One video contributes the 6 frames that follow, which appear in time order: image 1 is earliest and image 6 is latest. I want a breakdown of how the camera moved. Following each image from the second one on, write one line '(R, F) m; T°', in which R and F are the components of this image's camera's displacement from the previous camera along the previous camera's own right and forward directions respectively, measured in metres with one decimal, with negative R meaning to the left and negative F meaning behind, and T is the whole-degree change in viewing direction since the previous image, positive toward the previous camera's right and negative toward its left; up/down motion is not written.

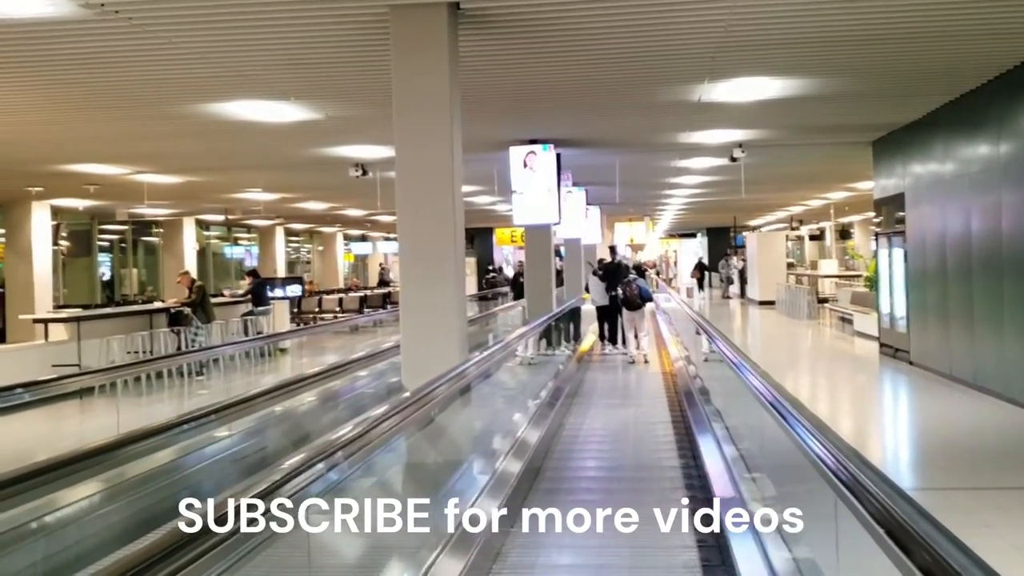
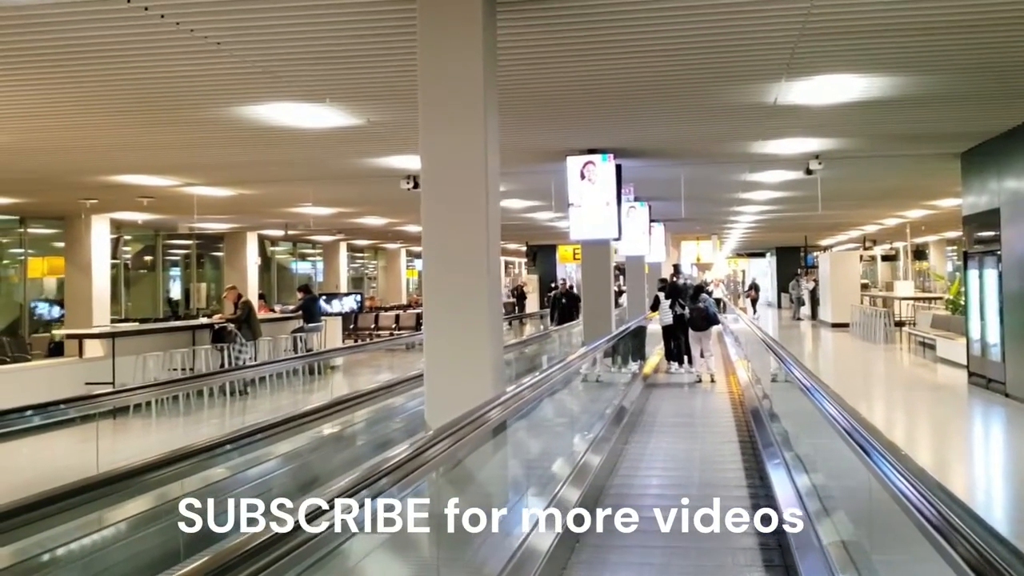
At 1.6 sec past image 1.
(+0.1, +0.5) m; -5°
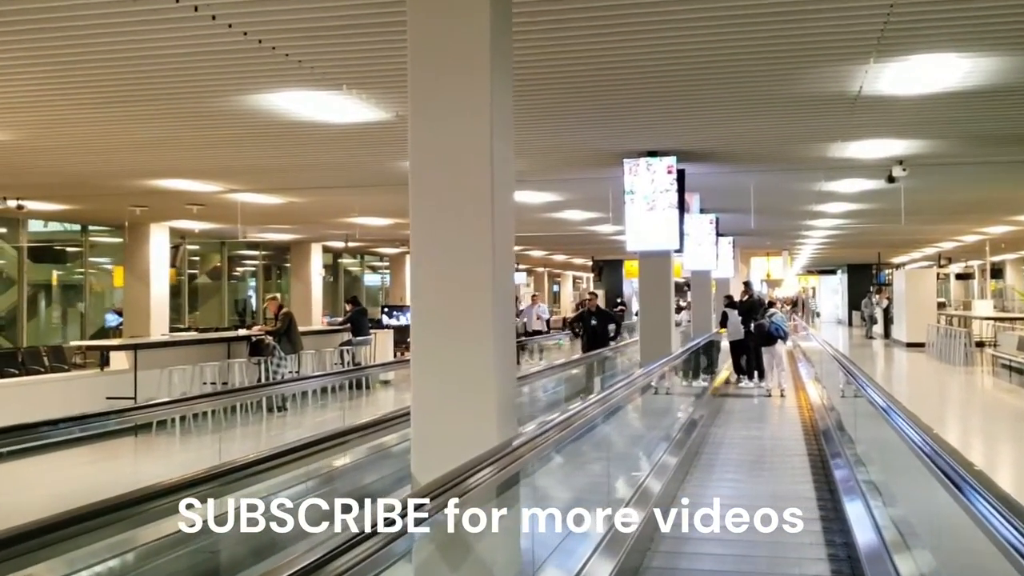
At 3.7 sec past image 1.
(+0.1, +0.6) m; -5°
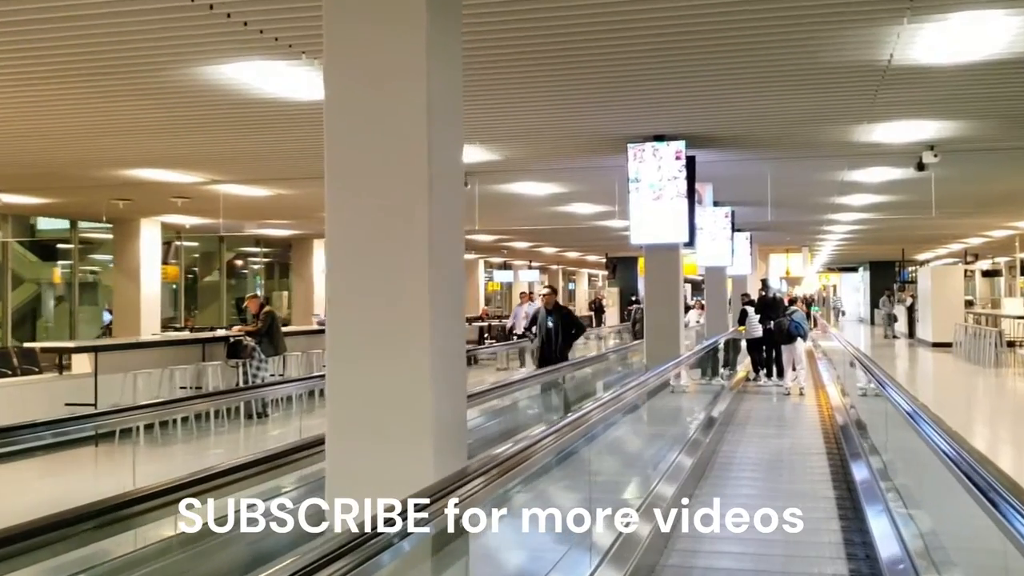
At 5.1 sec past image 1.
(+0.2, +0.6) m; -1°
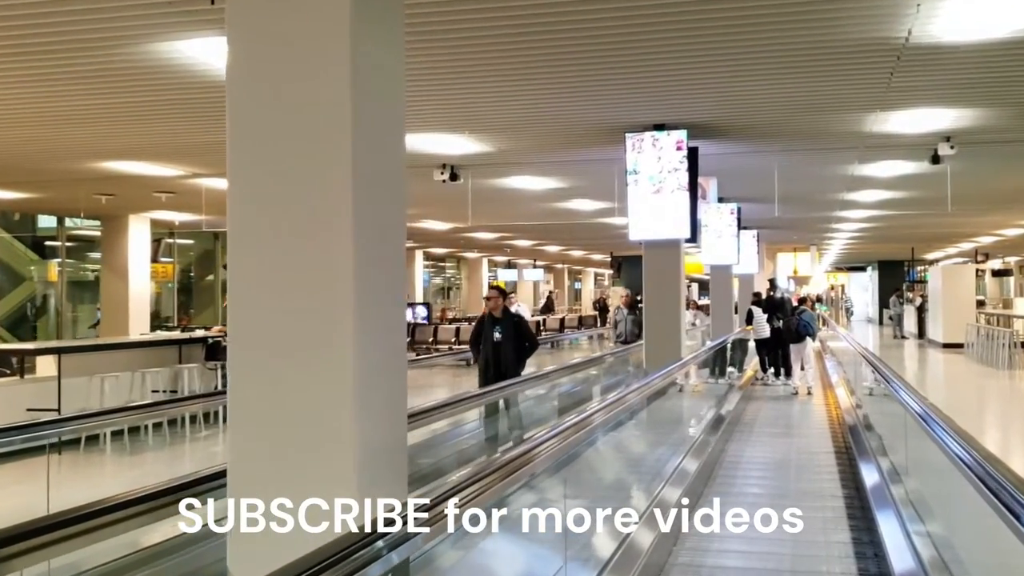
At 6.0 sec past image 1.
(+0.1, +0.4) m; 0°
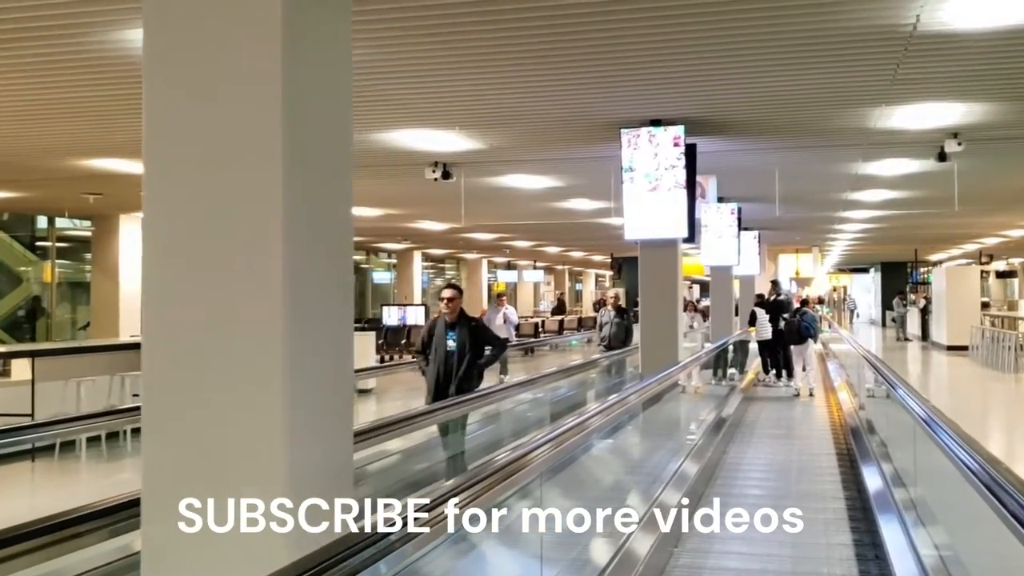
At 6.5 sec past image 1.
(+0.1, +0.2) m; 0°
